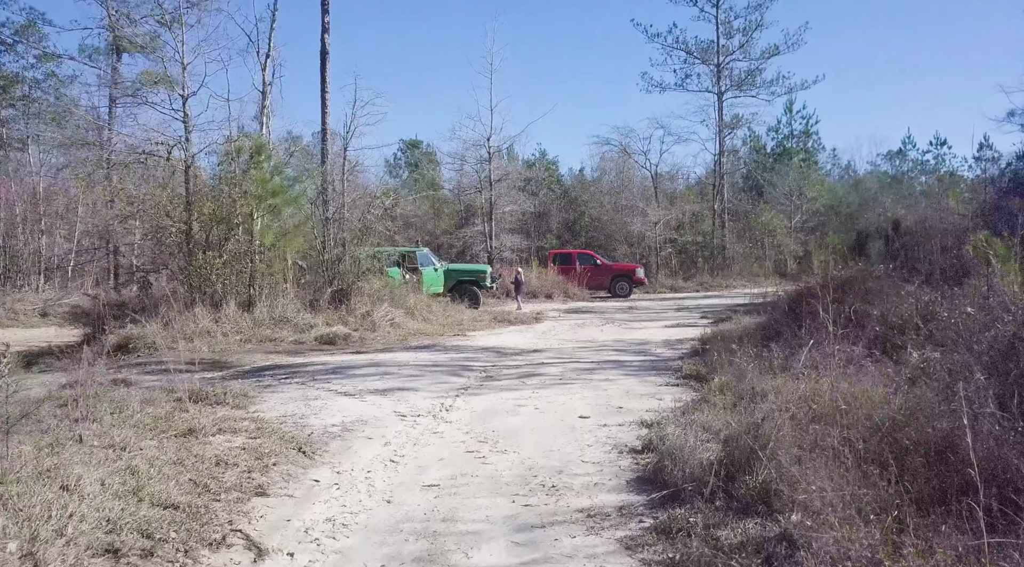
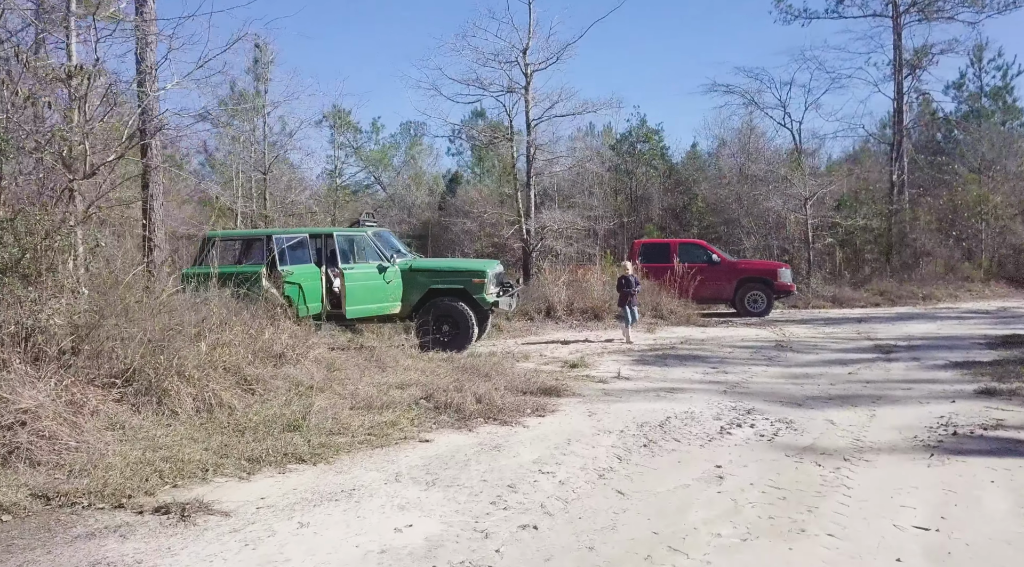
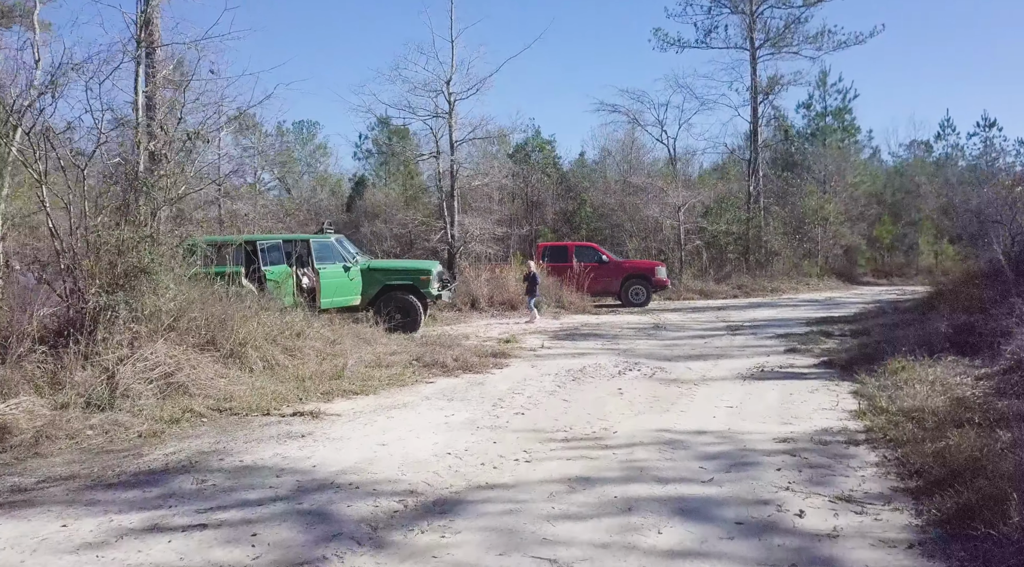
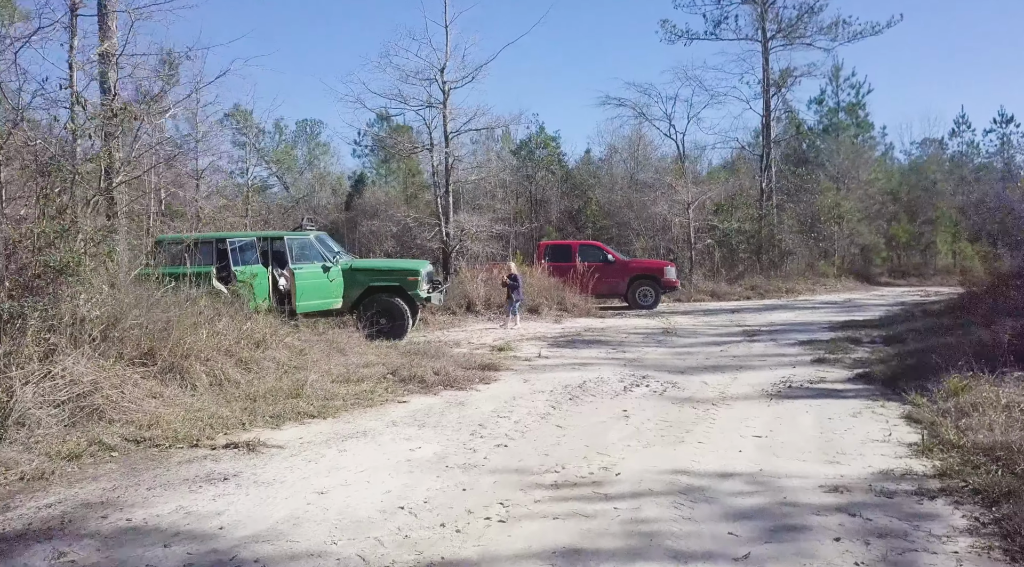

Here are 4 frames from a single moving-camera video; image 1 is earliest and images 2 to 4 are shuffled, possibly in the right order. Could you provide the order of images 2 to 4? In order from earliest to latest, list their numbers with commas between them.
3, 4, 2
